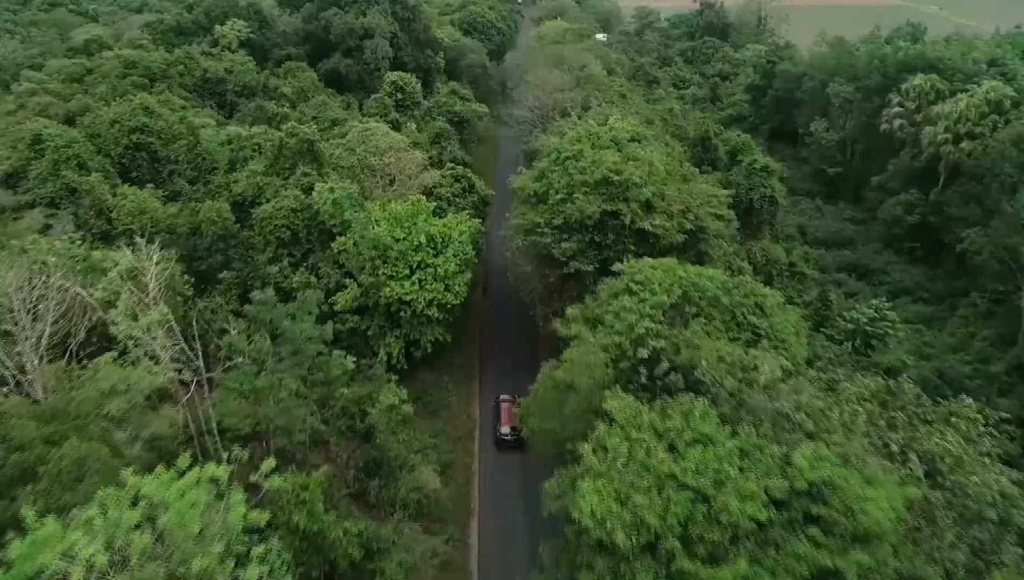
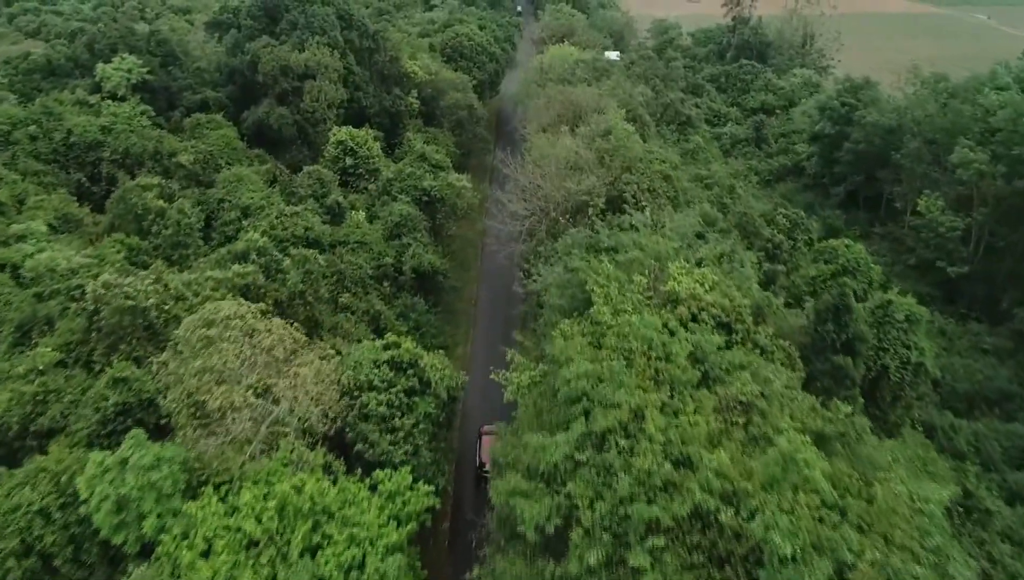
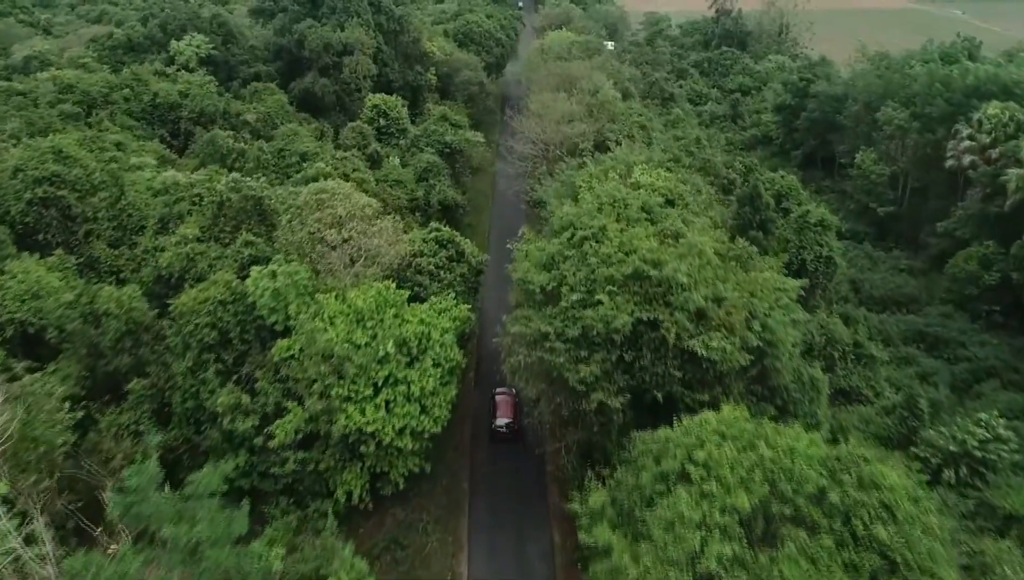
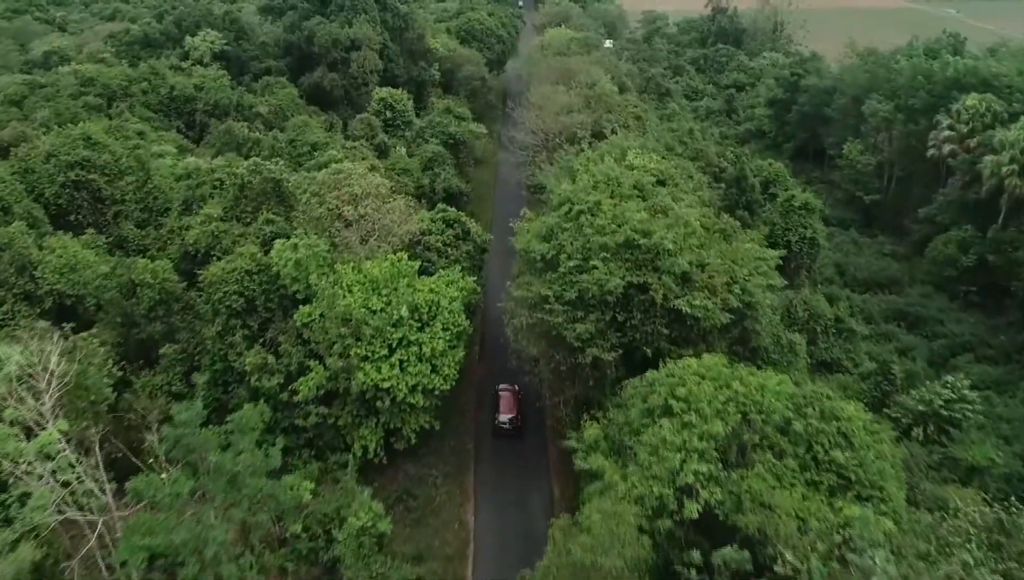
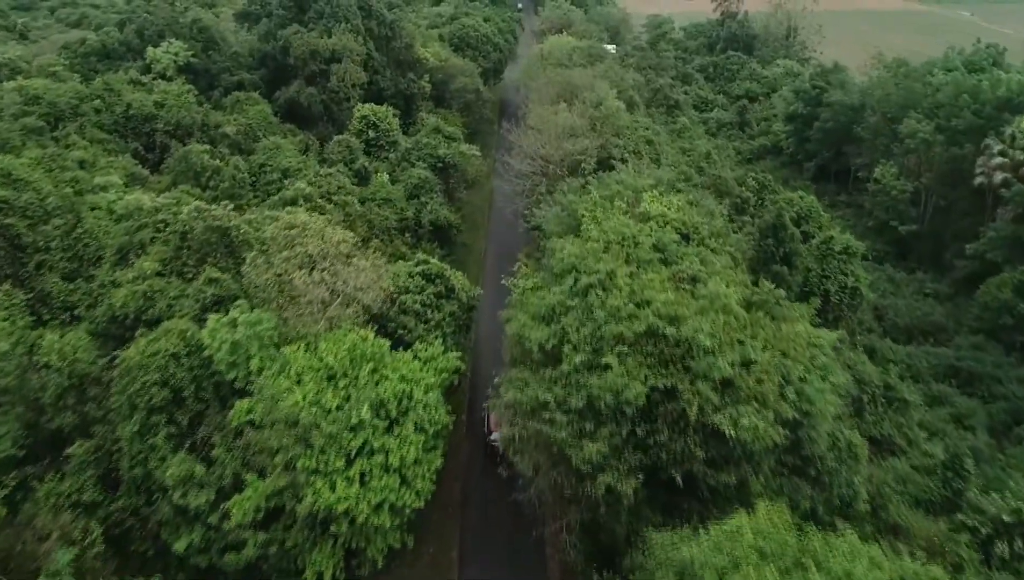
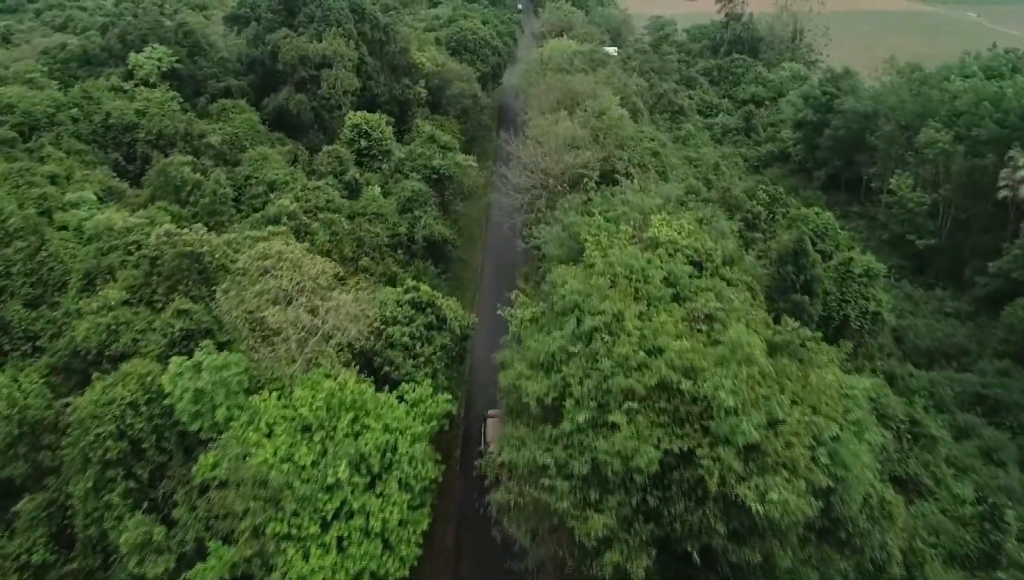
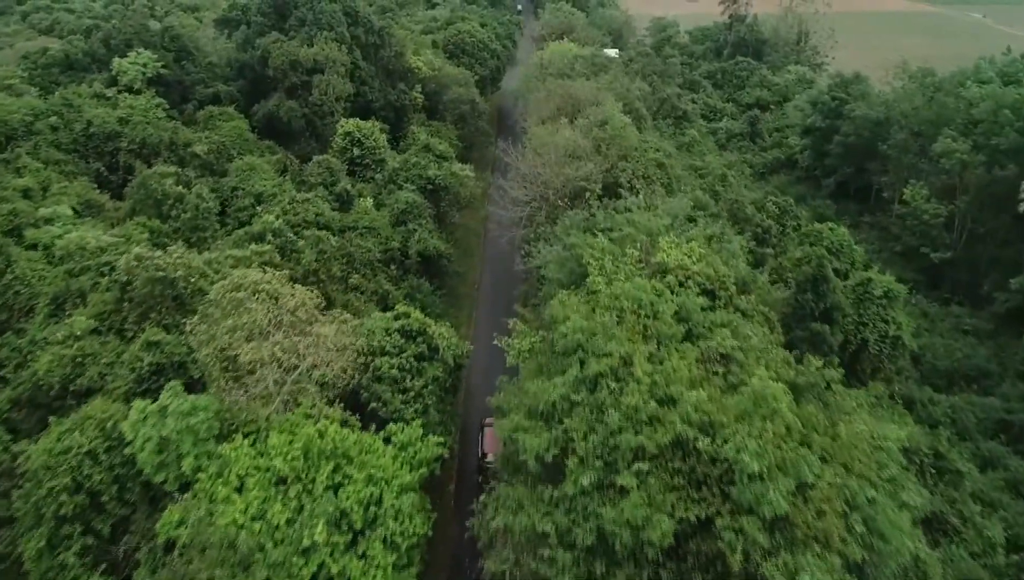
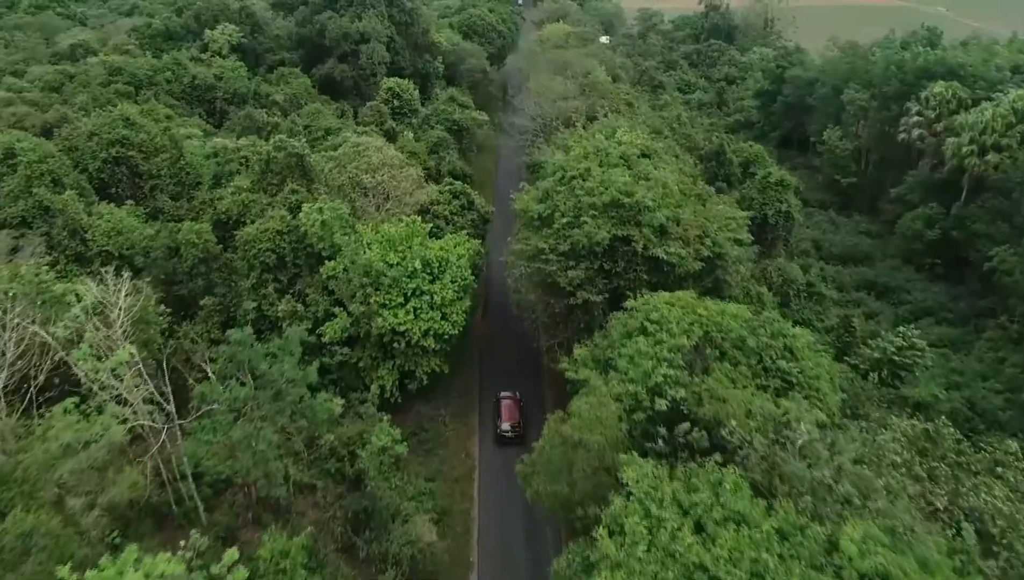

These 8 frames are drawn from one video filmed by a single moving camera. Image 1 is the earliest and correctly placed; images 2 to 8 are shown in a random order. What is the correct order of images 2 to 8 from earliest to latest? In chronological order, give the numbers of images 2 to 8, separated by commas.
8, 4, 3, 5, 6, 7, 2
